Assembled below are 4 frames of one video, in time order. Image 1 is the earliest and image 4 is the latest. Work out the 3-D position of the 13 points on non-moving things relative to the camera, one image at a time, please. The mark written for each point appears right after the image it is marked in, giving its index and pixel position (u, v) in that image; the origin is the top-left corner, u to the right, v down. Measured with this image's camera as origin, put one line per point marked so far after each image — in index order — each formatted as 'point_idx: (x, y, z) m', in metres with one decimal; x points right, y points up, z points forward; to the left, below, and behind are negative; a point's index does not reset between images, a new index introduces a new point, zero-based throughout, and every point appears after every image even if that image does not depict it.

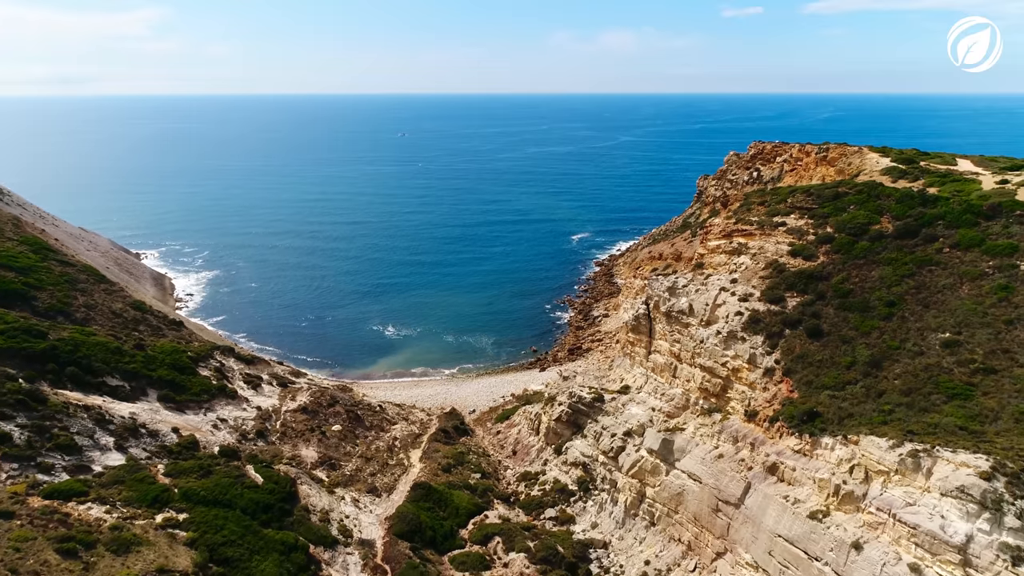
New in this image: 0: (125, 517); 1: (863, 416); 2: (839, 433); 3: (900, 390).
0: (-13.2, -7.8, +18.3) m
1: (+12.3, -4.5, +18.8) m
2: (+11.2, -5.0, +18.4) m
3: (+13.9, -3.6, +19.2) m
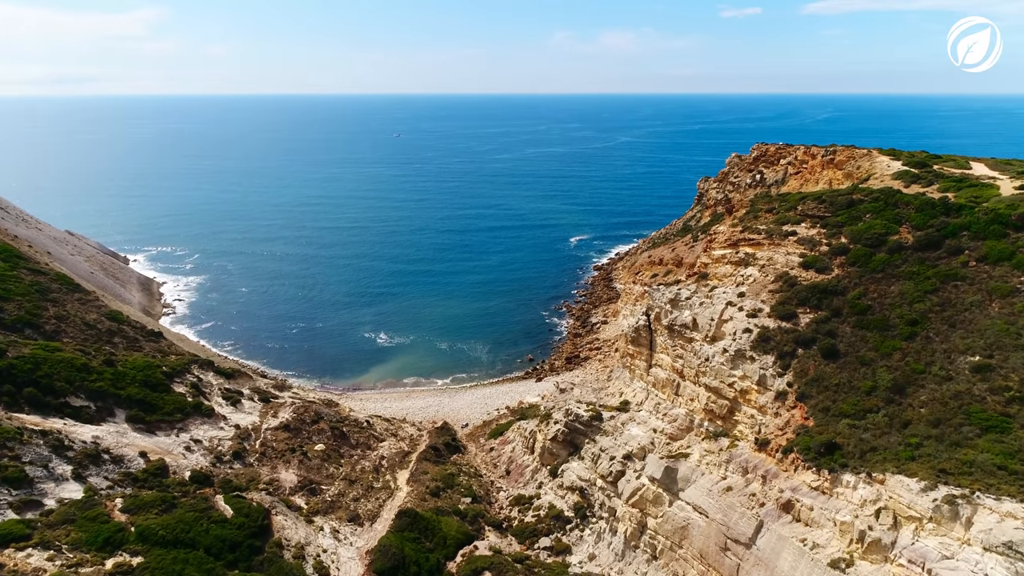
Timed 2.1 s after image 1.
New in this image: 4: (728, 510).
0: (-13.6, -8.5, +16.5) m
1: (+12.0, -5.1, +17.0) m
2: (+10.8, -5.6, +16.6) m
3: (+13.5, -4.3, +17.5) m
4: (+7.7, -7.9, +19.0) m
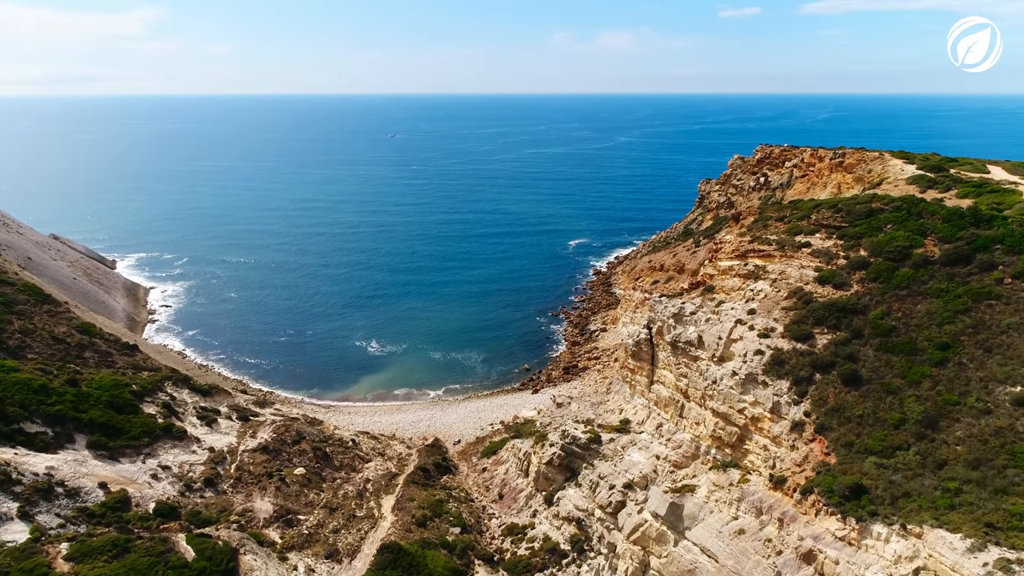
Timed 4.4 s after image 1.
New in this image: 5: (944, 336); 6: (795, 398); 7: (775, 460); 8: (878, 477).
0: (-13.9, -9.2, +14.5) m
1: (+11.6, -5.8, +15.1) m
2: (+10.5, -6.3, +14.7) m
3: (+13.1, -5.0, +15.5) m
4: (+7.3, -8.6, +17.1) m
5: (+15.2, -1.7, +19.0) m
6: (+10.4, -4.1, +19.8) m
7: (+9.3, -6.1, +19.0) m
8: (+11.1, -5.7, +16.2) m
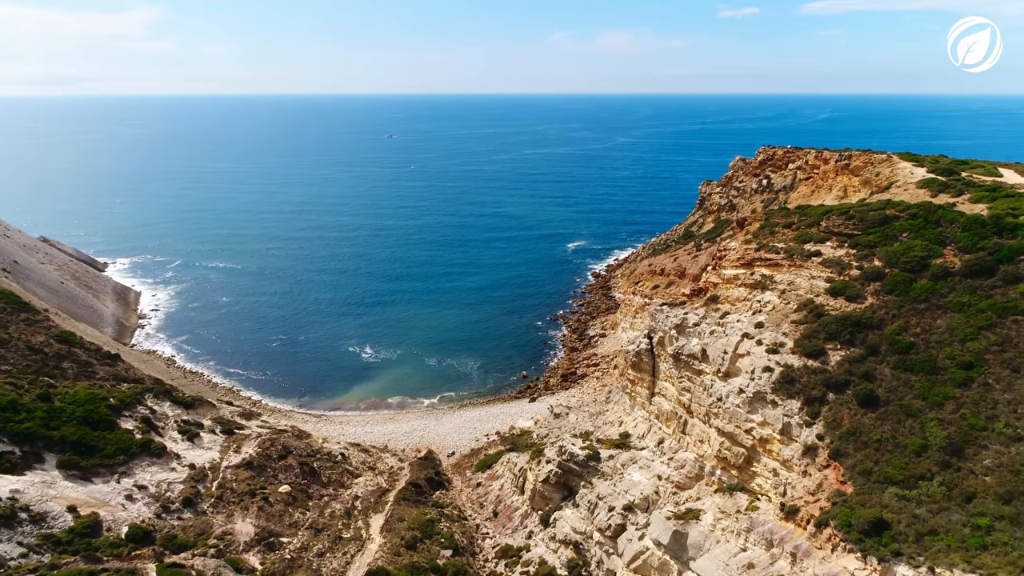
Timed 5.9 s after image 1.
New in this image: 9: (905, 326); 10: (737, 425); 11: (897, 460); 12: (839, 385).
0: (-14.2, -9.7, +13.2) m
1: (+11.3, -6.3, +13.8) m
2: (+10.2, -6.8, +13.4) m
3: (+12.9, -5.5, +14.3) m
4: (+7.0, -9.0, +15.8) m
5: (+15.0, -2.2, +17.7) m
6: (+10.2, -4.5, +18.6) m
7: (+9.1, -6.6, +17.8) m
8: (+10.8, -6.2, +15.0) m
9: (+14.3, -1.4, +19.5) m
10: (+8.3, -5.1, +19.8) m
11: (+11.7, -5.2, +16.4) m
12: (+11.5, -3.4, +18.8) m
